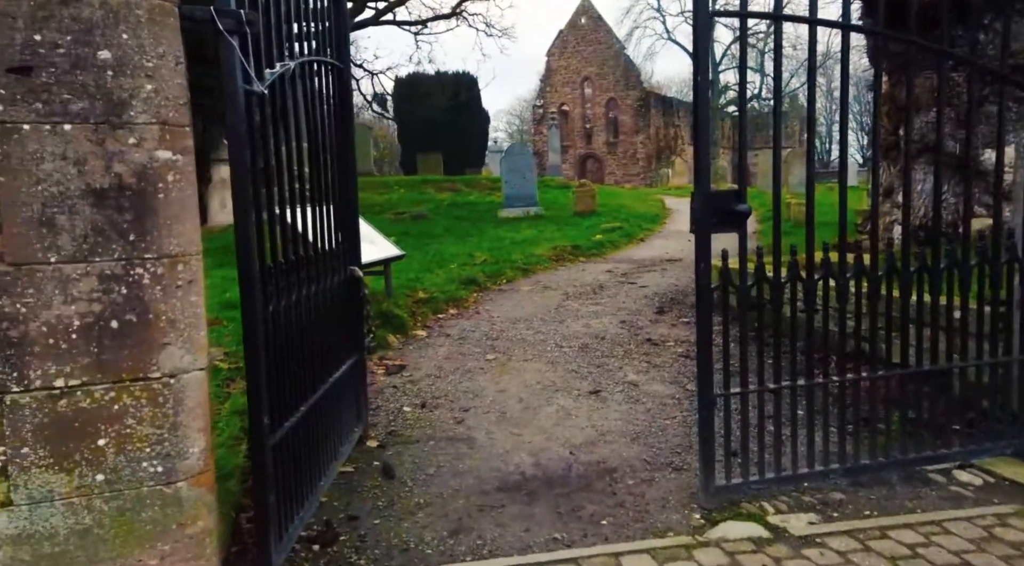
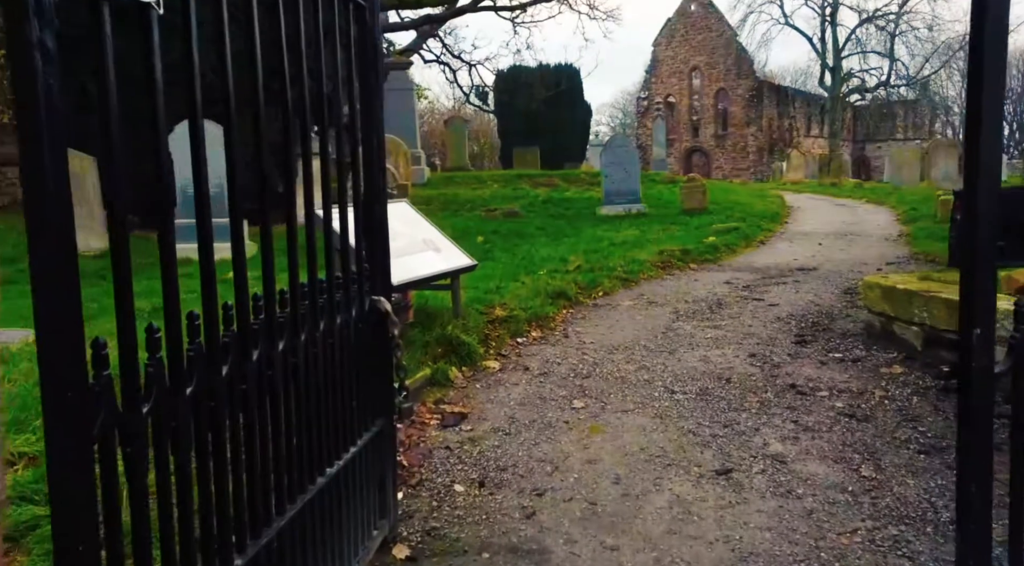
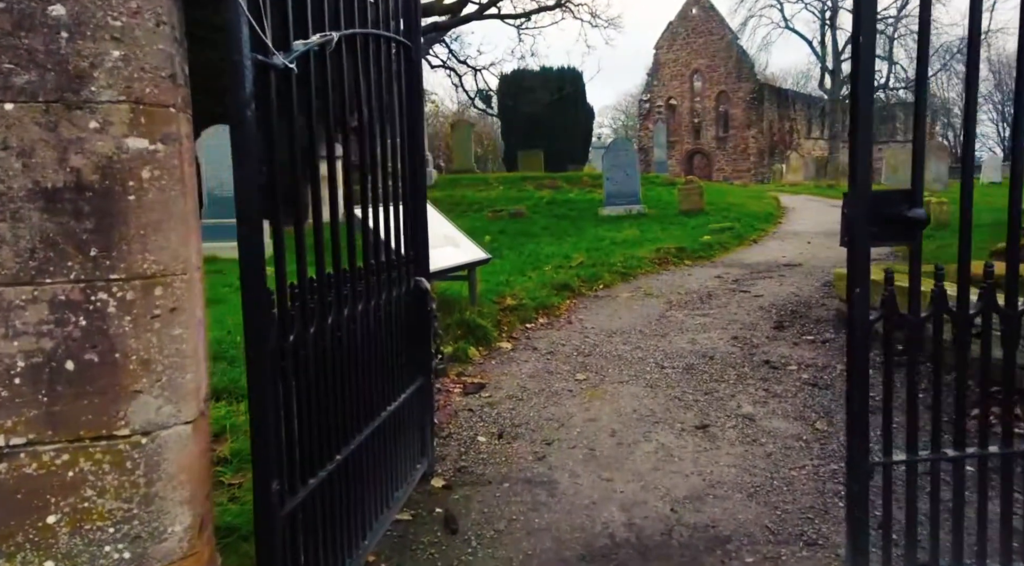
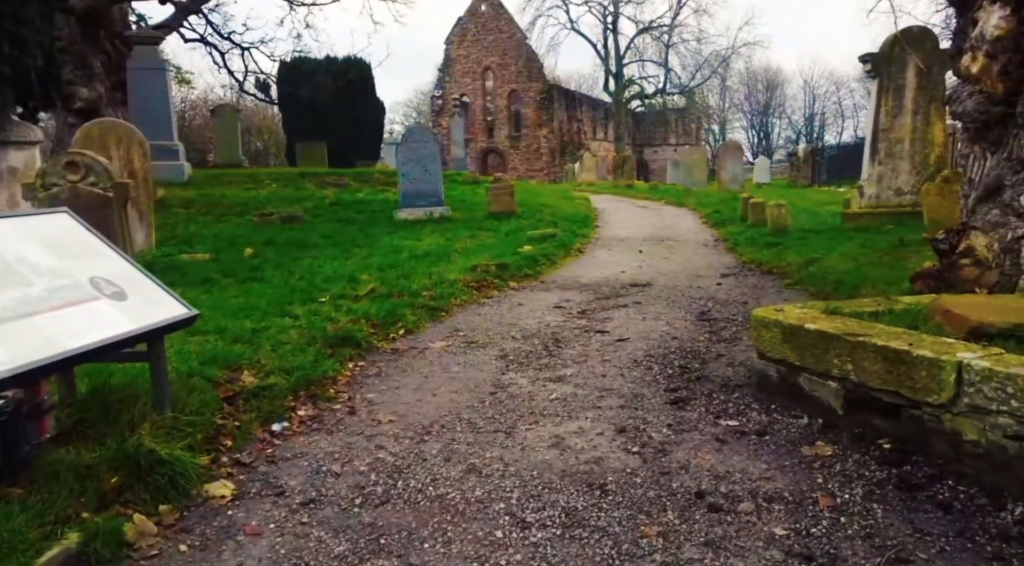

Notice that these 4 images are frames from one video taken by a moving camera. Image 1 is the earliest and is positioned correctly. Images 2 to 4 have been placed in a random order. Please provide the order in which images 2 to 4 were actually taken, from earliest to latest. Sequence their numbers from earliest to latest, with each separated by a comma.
3, 2, 4
